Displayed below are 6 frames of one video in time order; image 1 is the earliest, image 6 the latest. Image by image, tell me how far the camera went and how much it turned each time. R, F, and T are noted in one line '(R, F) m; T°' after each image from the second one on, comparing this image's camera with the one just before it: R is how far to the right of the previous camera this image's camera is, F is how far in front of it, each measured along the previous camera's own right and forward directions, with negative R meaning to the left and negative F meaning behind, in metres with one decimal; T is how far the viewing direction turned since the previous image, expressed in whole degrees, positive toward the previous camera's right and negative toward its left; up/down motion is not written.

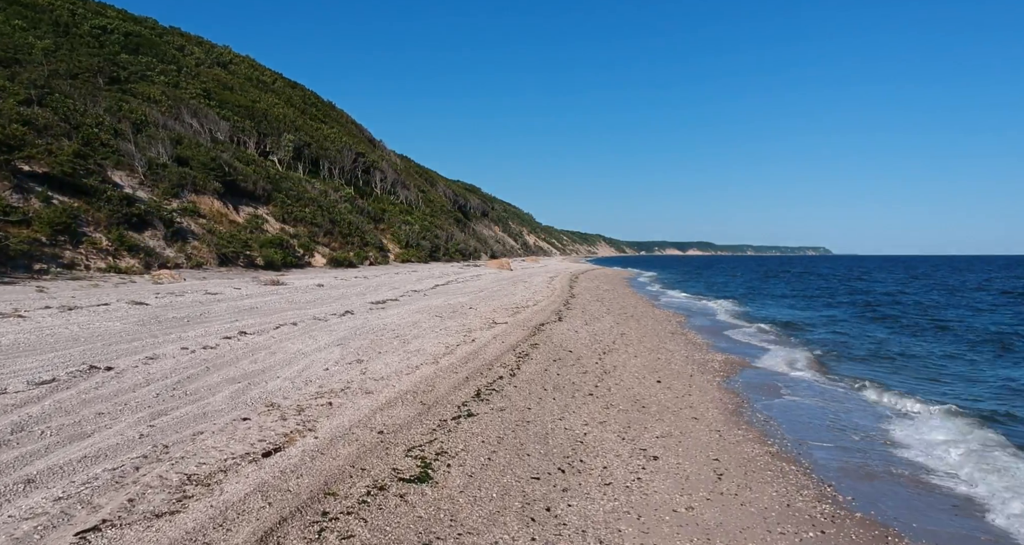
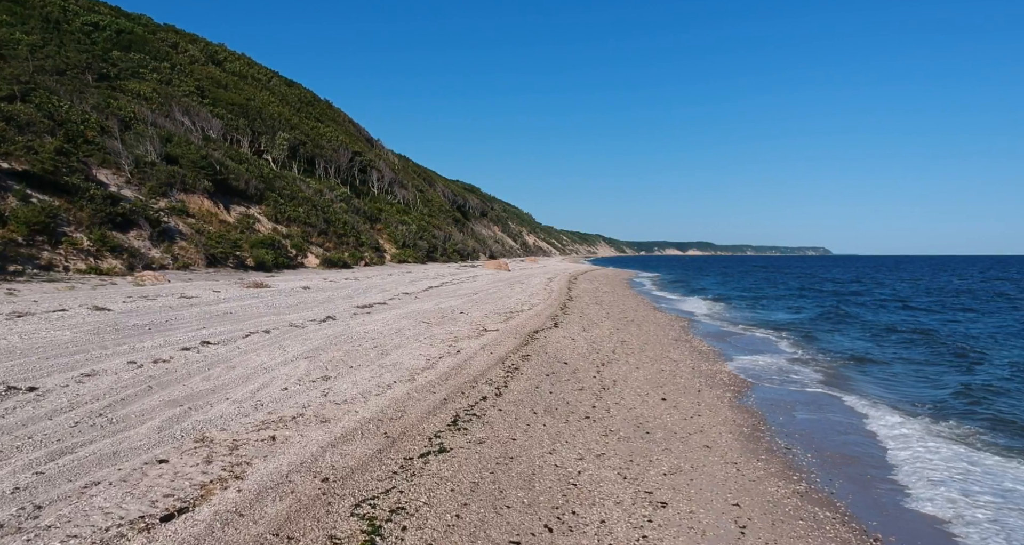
(+0.2, +1.0) m; 0°
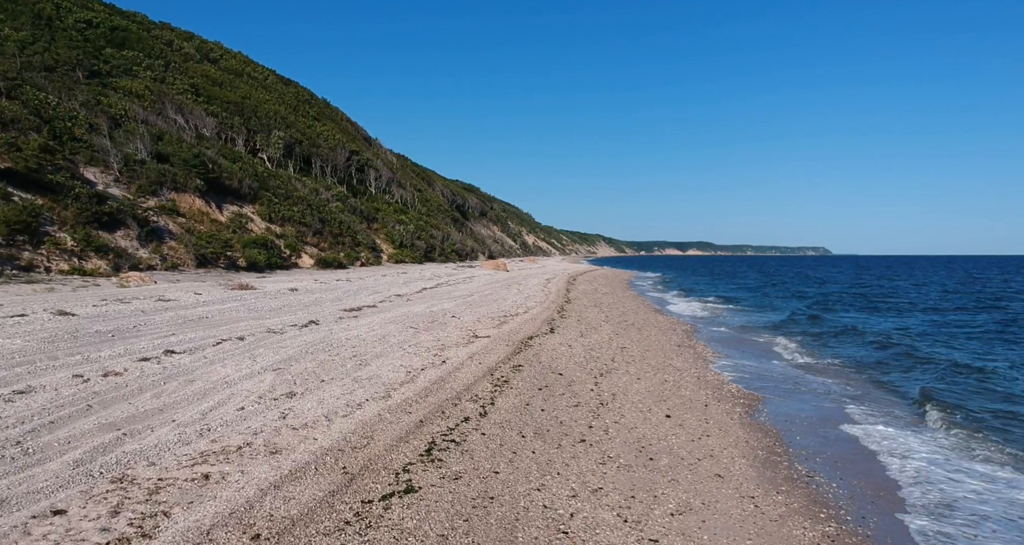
(+0.1, +0.8) m; 0°
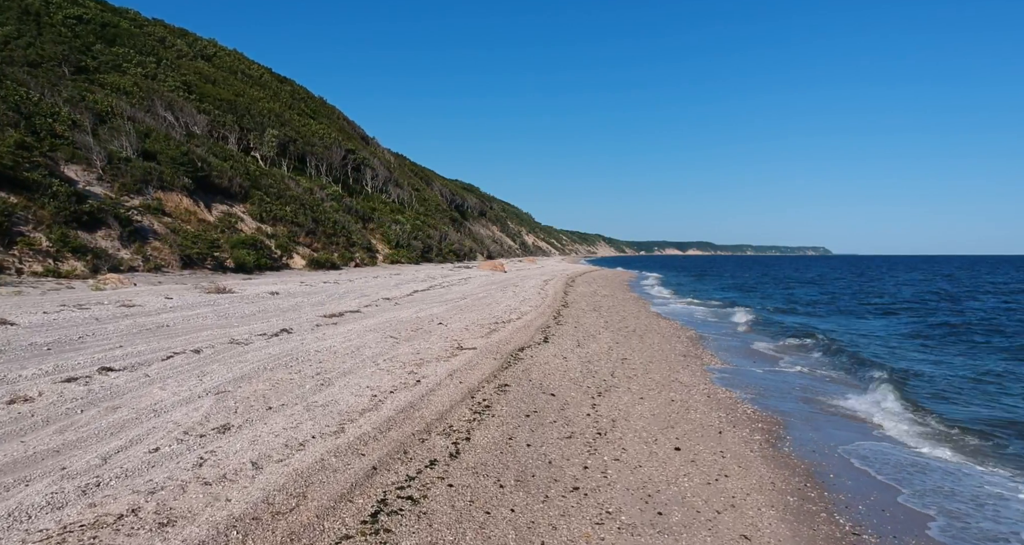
(+0.2, +1.2) m; 0°
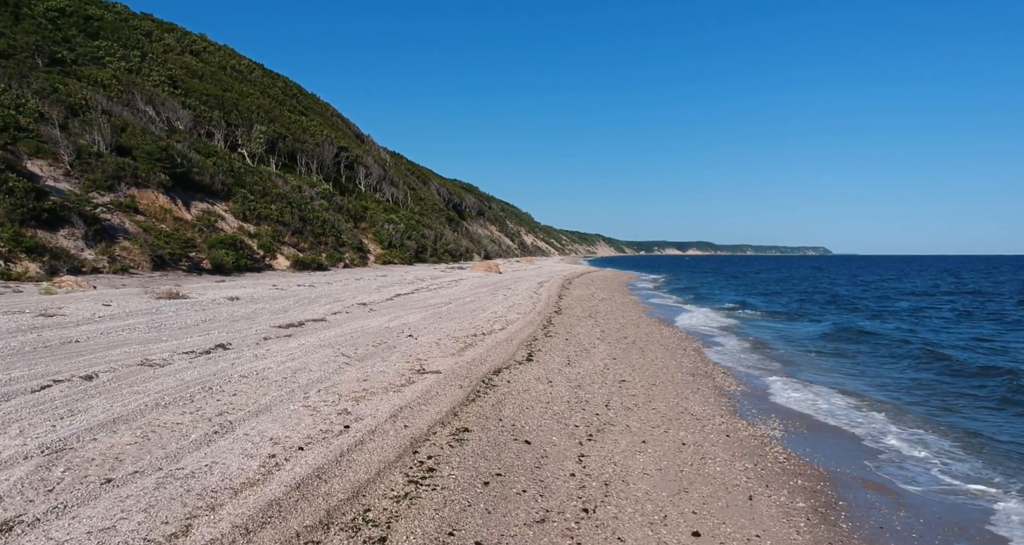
(+0.4, +2.0) m; 0°
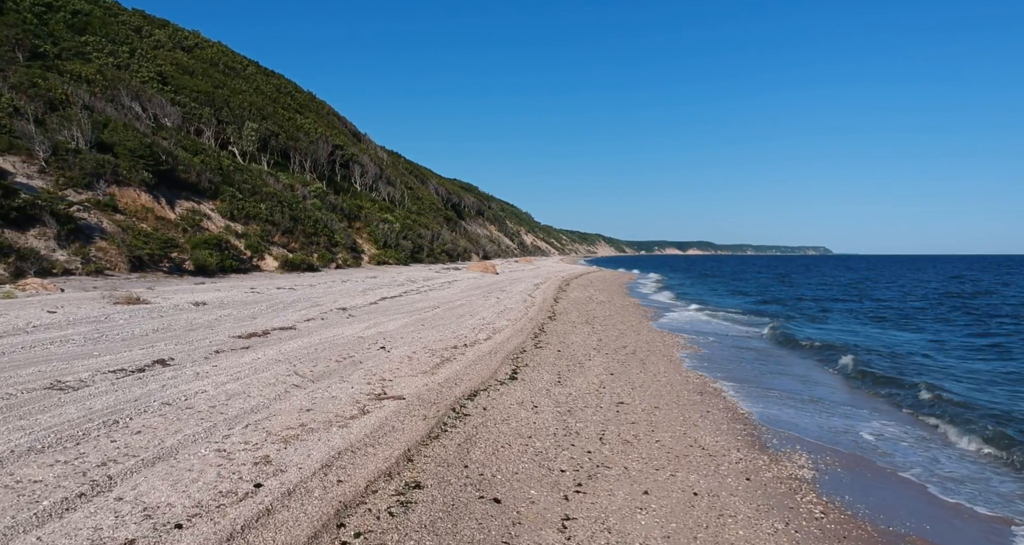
(+0.3, +1.4) m; 0°
